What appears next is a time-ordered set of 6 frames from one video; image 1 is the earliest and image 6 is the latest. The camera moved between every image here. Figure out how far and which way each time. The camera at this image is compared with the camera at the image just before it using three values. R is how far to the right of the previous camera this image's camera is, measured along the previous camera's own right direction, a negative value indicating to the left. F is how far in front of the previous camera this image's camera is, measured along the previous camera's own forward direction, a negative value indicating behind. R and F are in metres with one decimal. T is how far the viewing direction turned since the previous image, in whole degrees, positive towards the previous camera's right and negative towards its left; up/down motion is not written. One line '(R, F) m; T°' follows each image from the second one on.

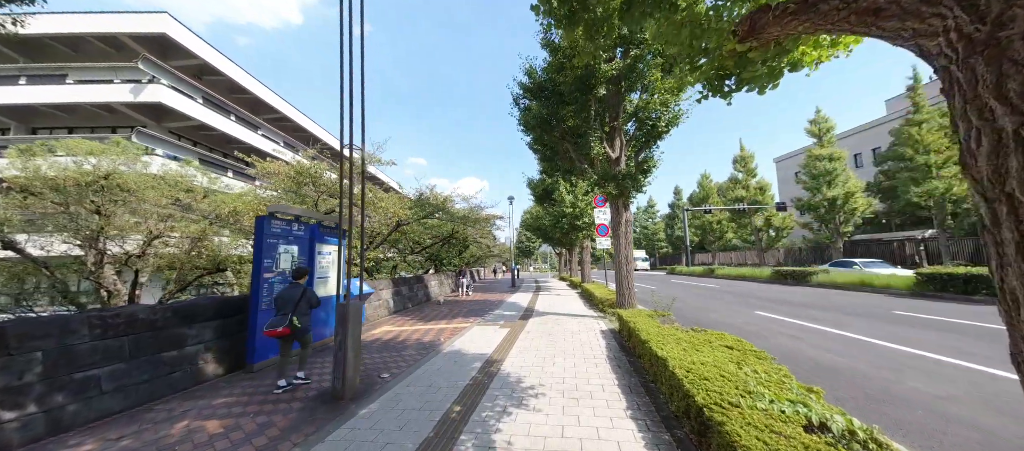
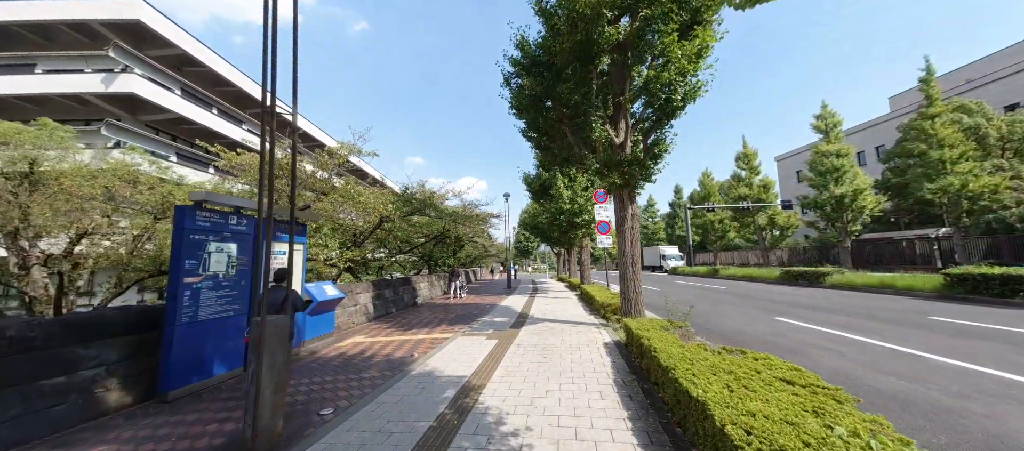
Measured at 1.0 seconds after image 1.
(+0.2, +1.0) m; 0°
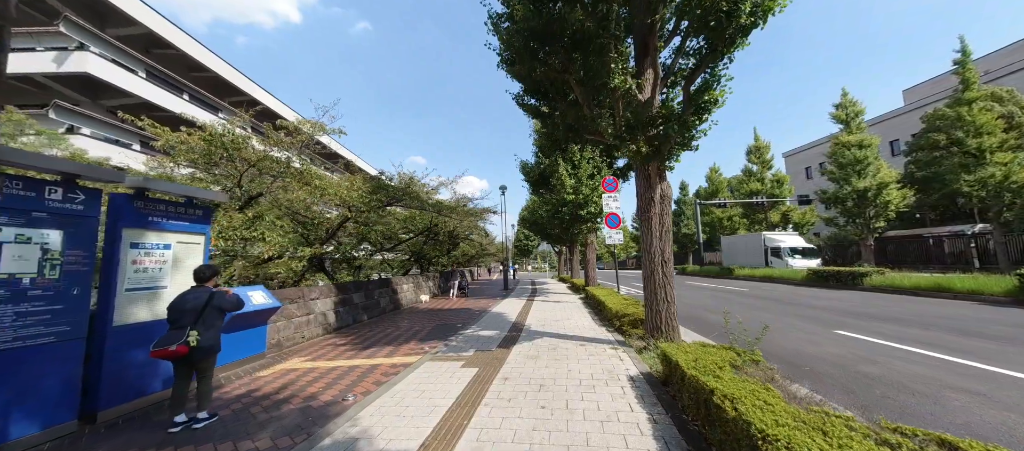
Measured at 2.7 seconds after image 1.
(+0.2, +1.6) m; 0°
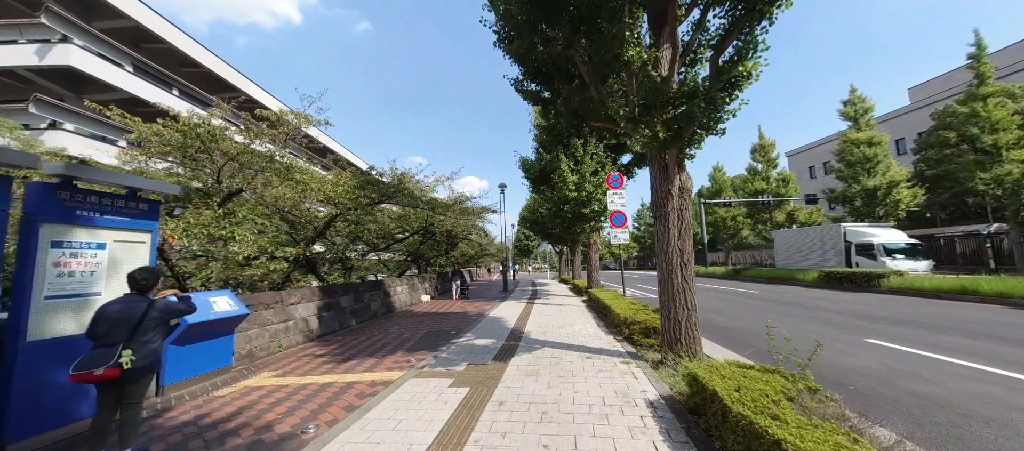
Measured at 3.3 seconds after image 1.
(0.0, +0.6) m; 0°
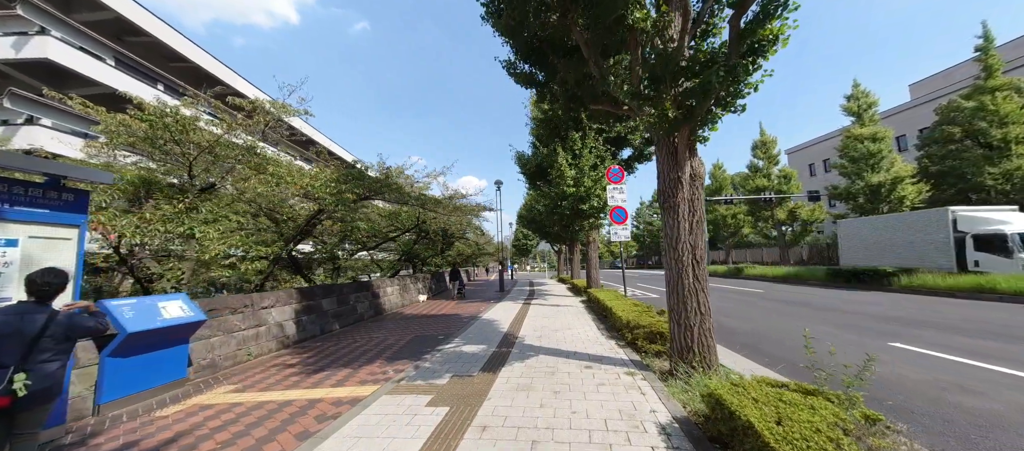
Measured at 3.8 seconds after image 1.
(+0.1, +0.5) m; 0°
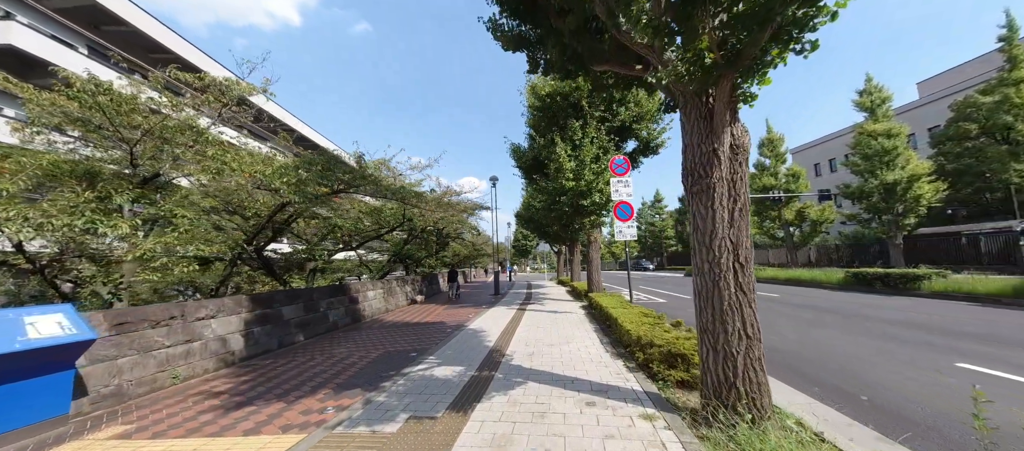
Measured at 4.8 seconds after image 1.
(+0.2, +1.0) m; 0°
